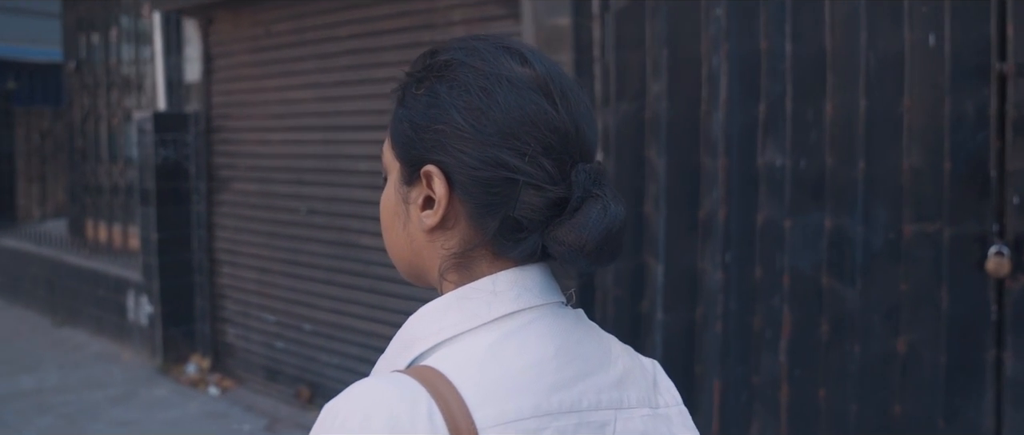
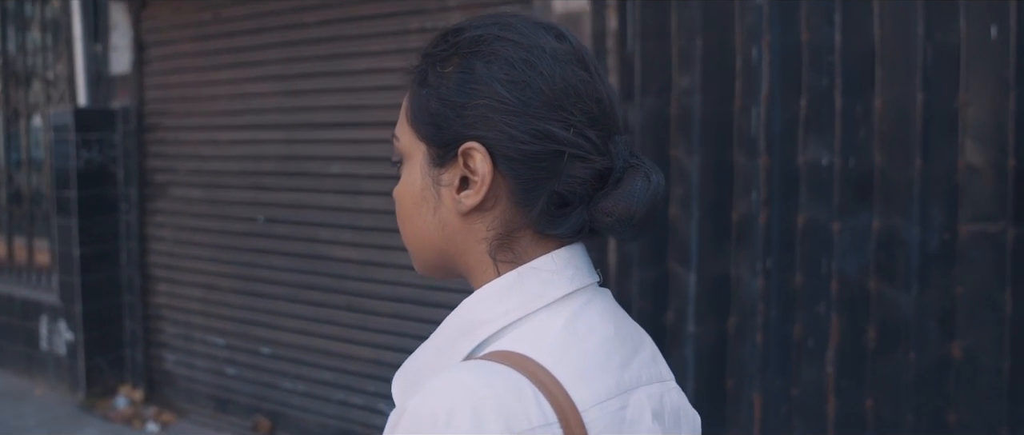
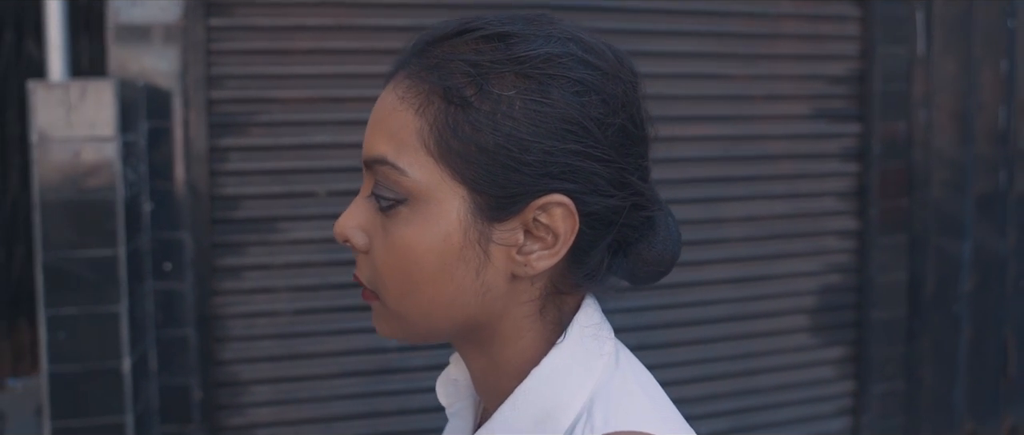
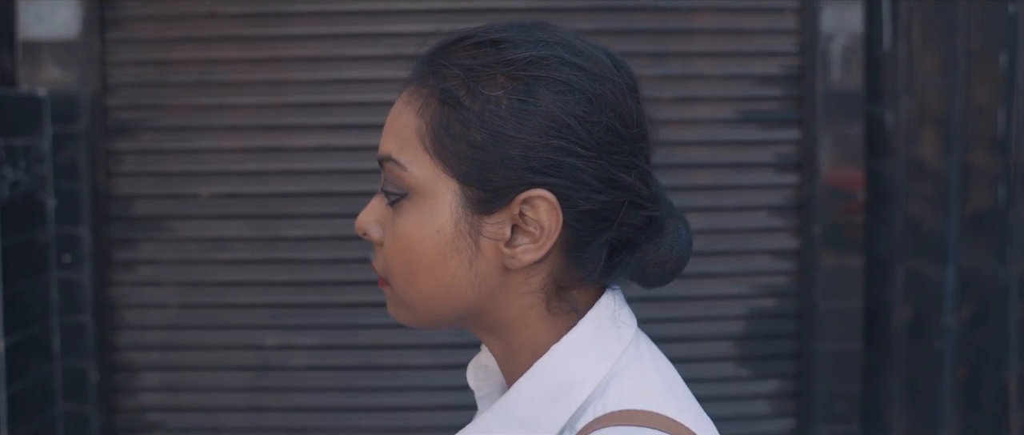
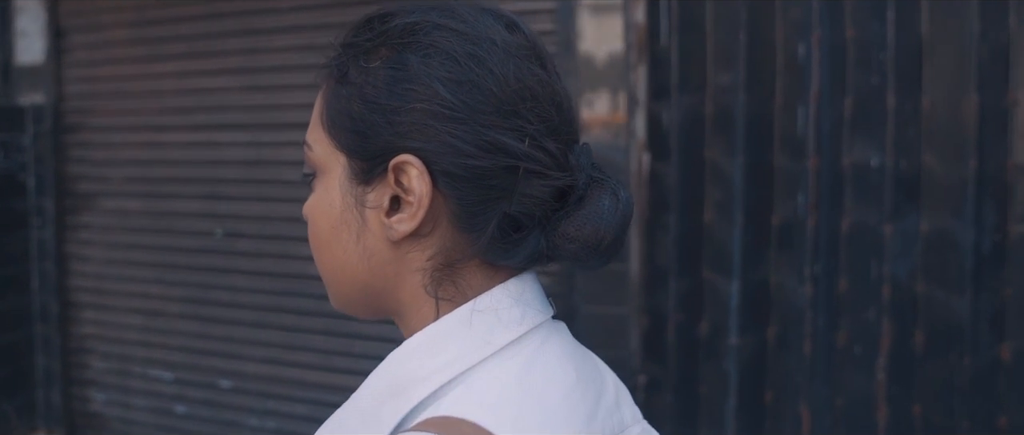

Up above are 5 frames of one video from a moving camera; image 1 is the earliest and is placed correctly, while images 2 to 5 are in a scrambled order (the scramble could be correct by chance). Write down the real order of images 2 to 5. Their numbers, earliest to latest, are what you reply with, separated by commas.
2, 5, 4, 3
